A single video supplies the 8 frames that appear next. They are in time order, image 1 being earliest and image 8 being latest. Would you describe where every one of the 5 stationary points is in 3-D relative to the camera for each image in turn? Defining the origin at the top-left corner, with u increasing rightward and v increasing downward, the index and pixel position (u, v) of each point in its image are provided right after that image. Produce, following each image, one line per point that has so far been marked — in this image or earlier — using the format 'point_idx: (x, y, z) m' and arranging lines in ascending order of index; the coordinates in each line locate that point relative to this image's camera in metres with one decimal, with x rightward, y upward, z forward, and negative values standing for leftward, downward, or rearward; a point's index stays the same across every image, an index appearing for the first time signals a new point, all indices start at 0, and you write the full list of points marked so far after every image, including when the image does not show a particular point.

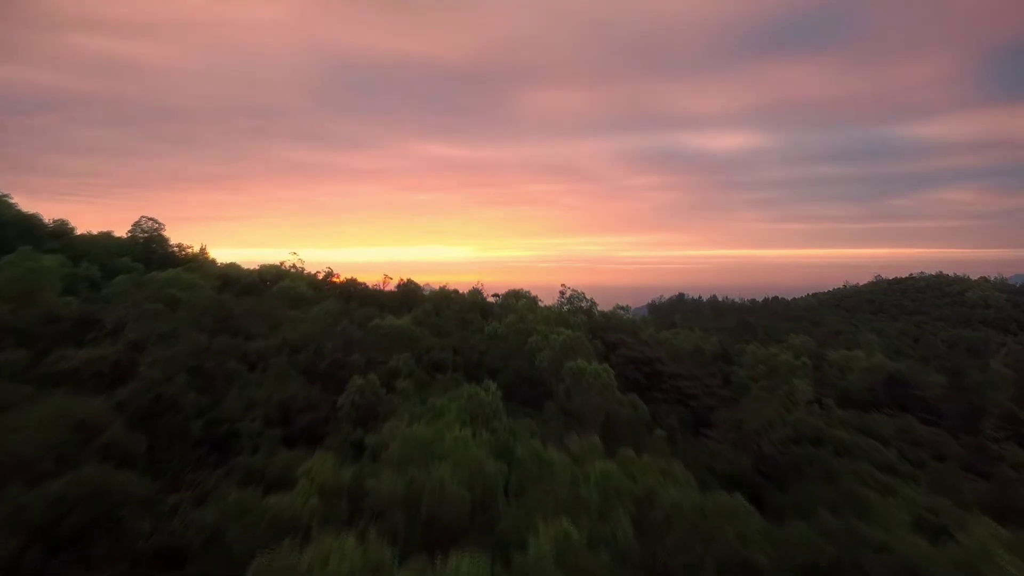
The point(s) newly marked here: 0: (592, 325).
0: (+1.4, -0.7, +12.3) m
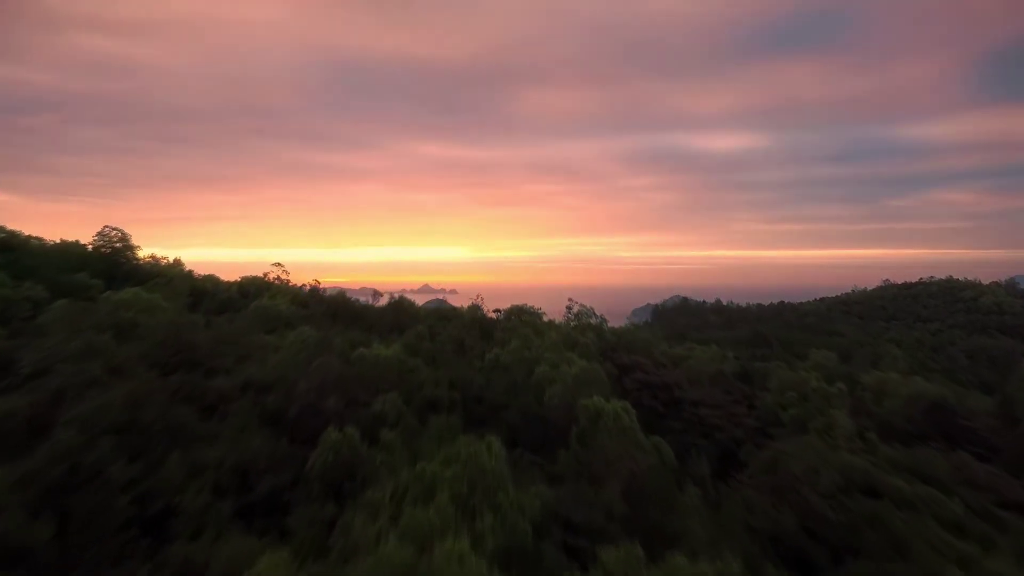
0: (+1.5, -0.9, +11.2) m
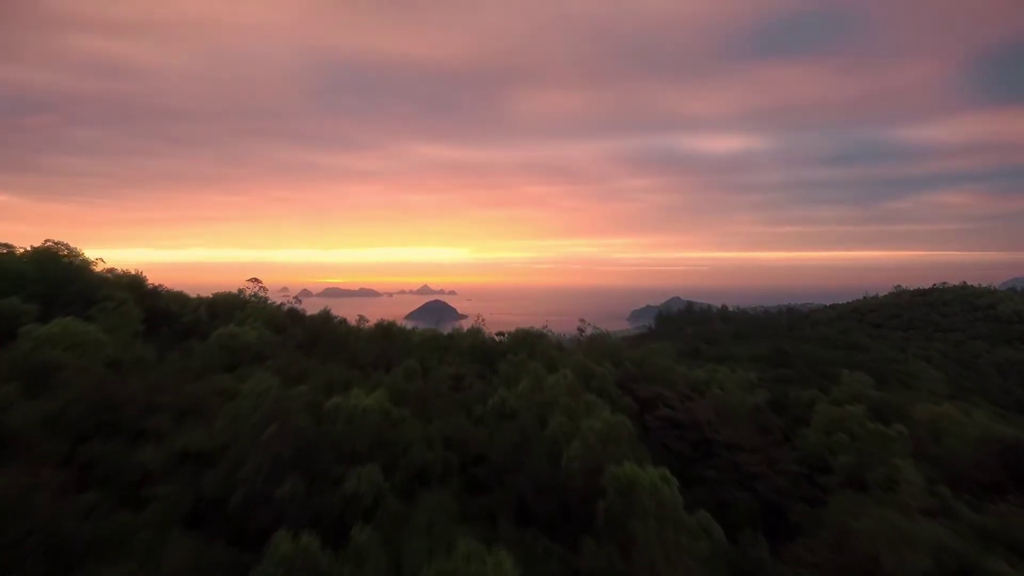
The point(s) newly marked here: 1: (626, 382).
0: (+1.5, -1.2, +9.9) m
1: (+1.6, -1.3, +9.7) m
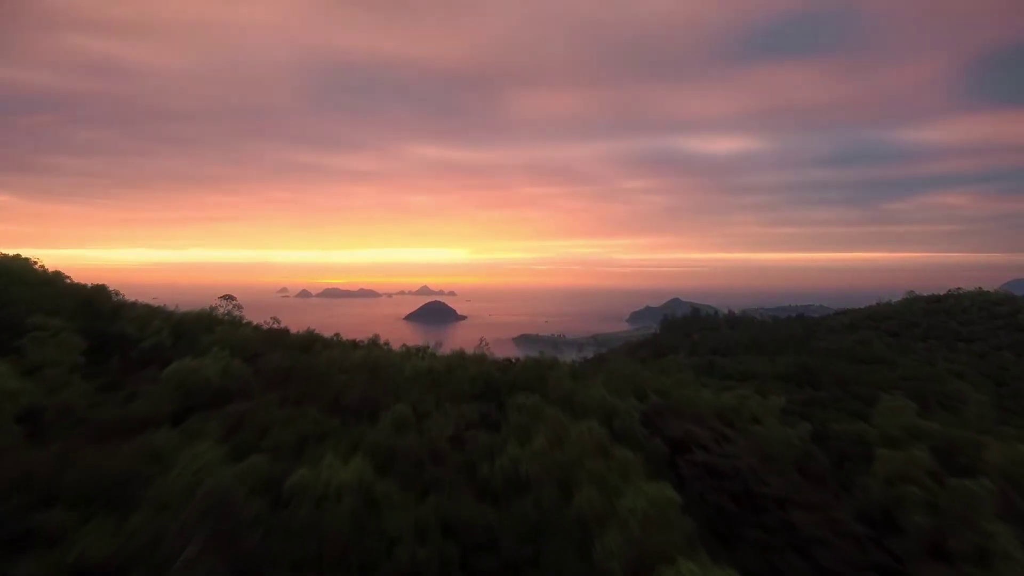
0: (+1.7, -1.5, +8.6) m
1: (+1.7, -1.5, +8.4) m
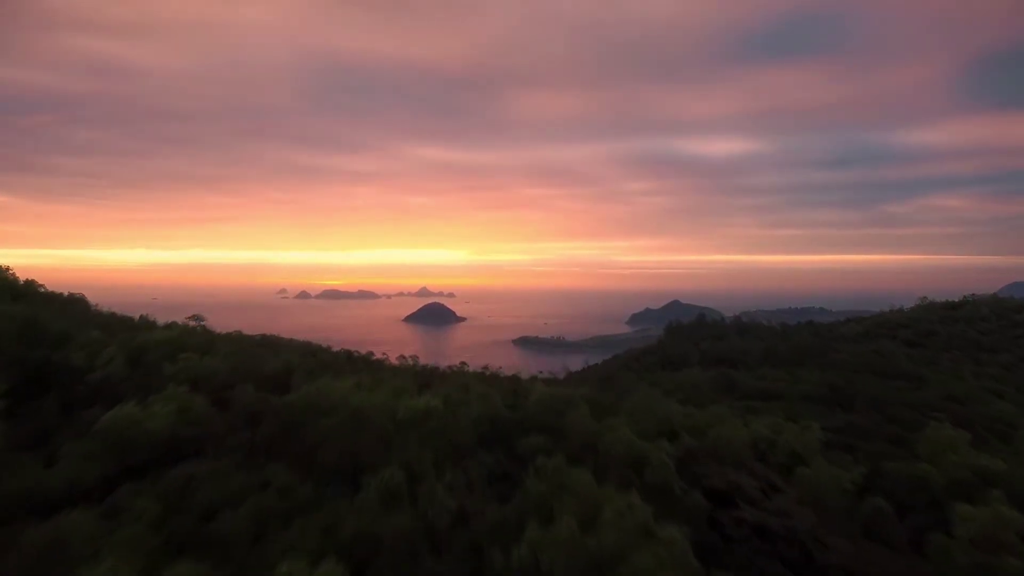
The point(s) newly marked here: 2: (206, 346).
0: (+1.8, -1.7, +7.4) m
1: (+1.8, -1.8, +7.2) m
2: (-4.1, -0.8, +9.4) m
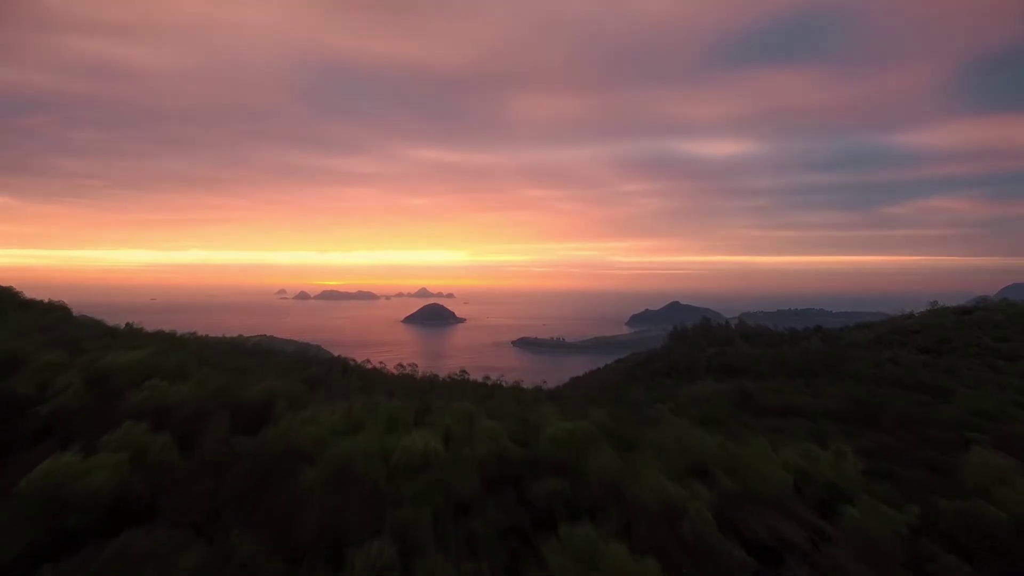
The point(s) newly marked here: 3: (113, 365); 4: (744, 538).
0: (+1.9, -1.9, +6.4) m
1: (+1.9, -2.0, +6.3) m
2: (-4.0, -1.0, +8.4) m
3: (-4.2, -0.8, +7.4) m
4: (+2.0, -2.1, +5.9) m
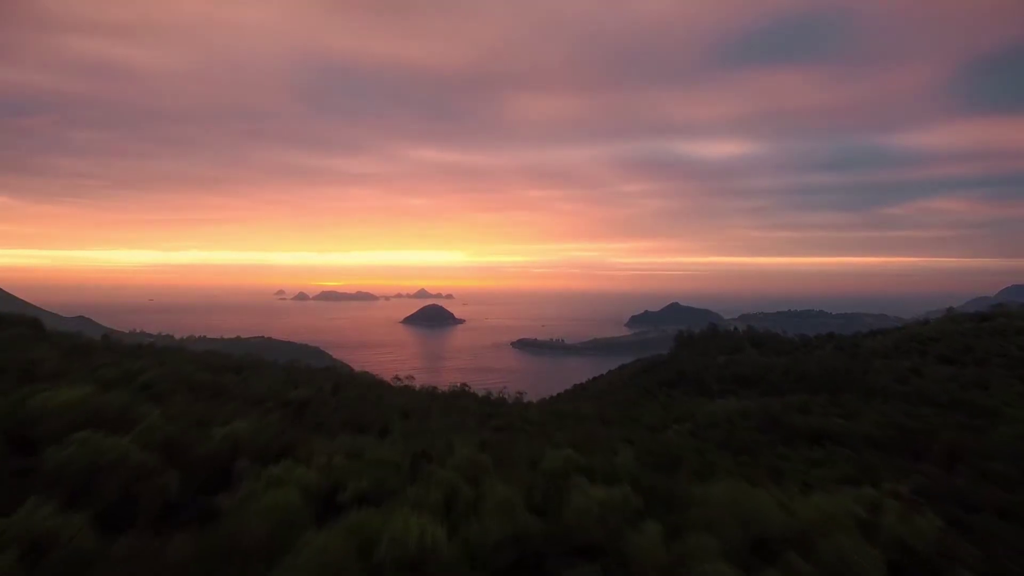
0: (+2.0, -2.1, +5.1) m
1: (+2.0, -2.2, +4.9) m
2: (-3.8, -1.2, +7.1) m
3: (-4.0, -1.0, +6.0) m
4: (+2.1, -2.4, +4.6) m
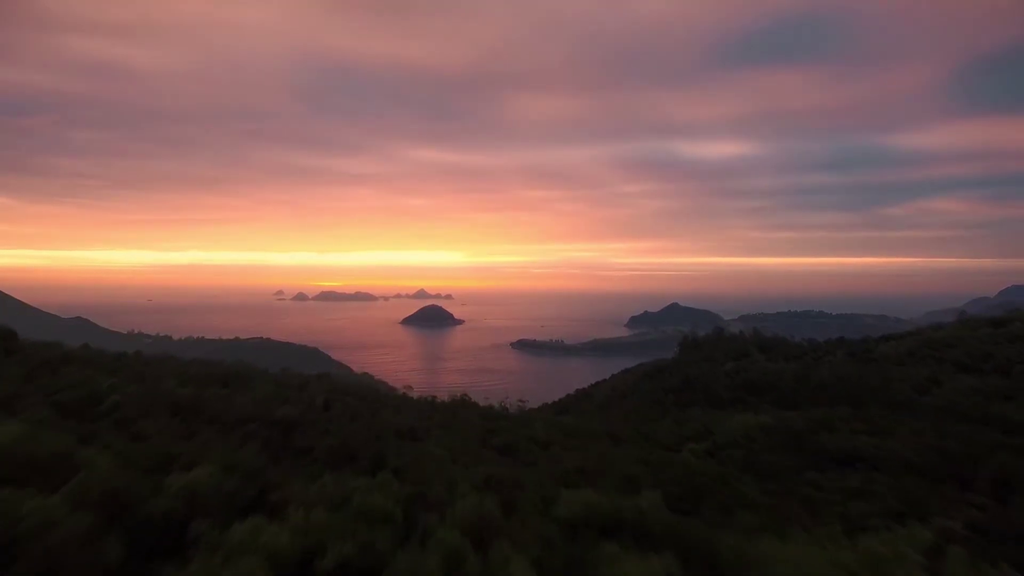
0: (+2.1, -2.3, +4.1) m
1: (+2.1, -2.4, +3.9) m
2: (-3.7, -1.4, +6.1) m
3: (-3.9, -1.2, +5.0) m
4: (+2.2, -2.5, +3.6) m
